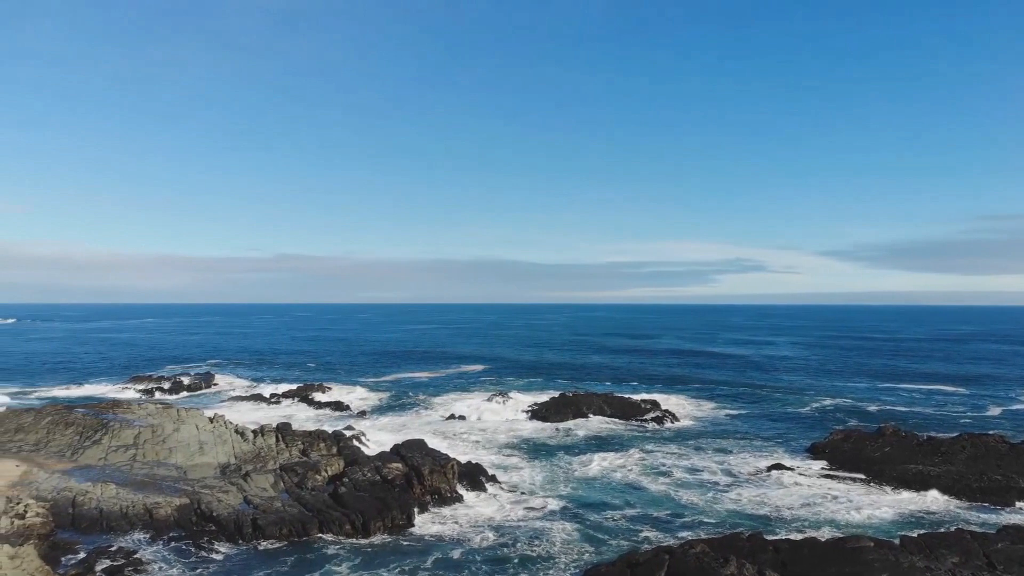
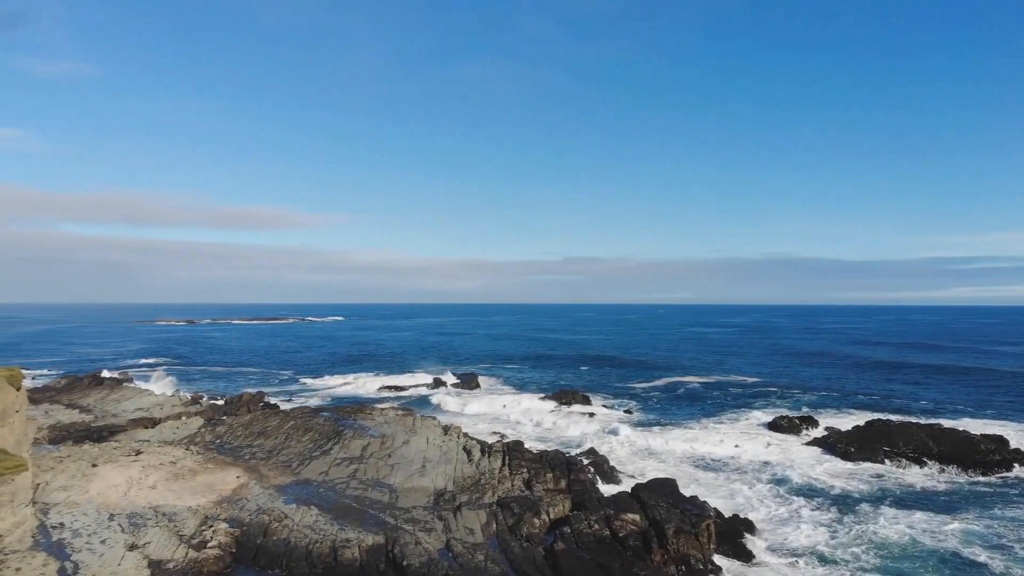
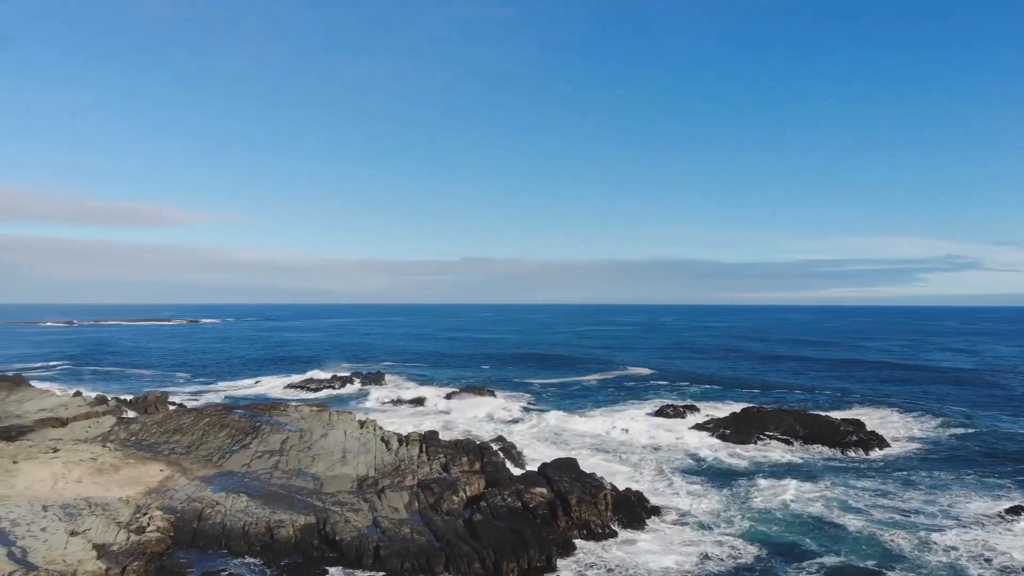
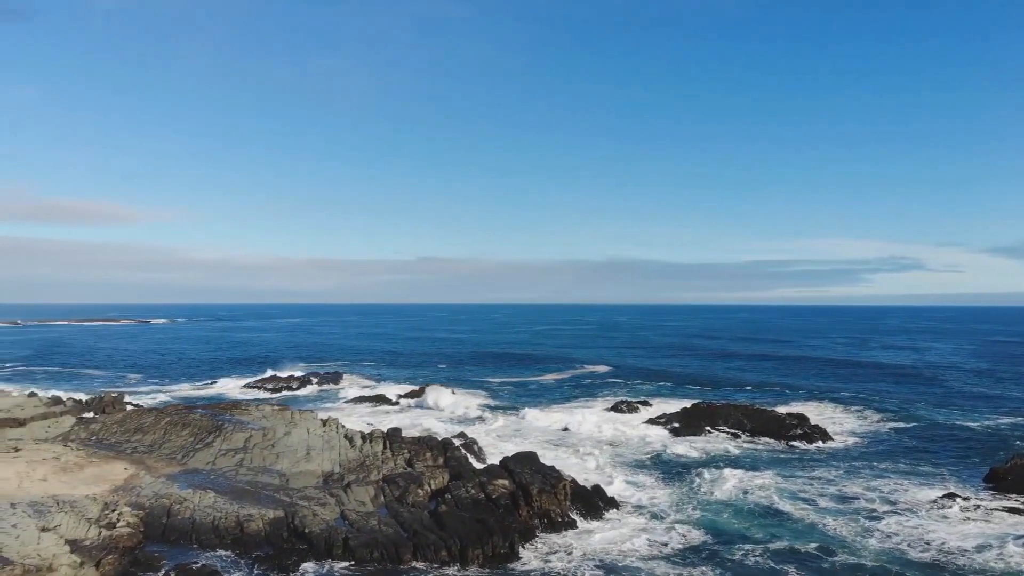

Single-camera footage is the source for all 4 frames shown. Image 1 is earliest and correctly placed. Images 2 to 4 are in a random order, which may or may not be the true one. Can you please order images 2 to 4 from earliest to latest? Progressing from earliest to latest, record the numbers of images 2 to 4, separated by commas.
4, 3, 2
